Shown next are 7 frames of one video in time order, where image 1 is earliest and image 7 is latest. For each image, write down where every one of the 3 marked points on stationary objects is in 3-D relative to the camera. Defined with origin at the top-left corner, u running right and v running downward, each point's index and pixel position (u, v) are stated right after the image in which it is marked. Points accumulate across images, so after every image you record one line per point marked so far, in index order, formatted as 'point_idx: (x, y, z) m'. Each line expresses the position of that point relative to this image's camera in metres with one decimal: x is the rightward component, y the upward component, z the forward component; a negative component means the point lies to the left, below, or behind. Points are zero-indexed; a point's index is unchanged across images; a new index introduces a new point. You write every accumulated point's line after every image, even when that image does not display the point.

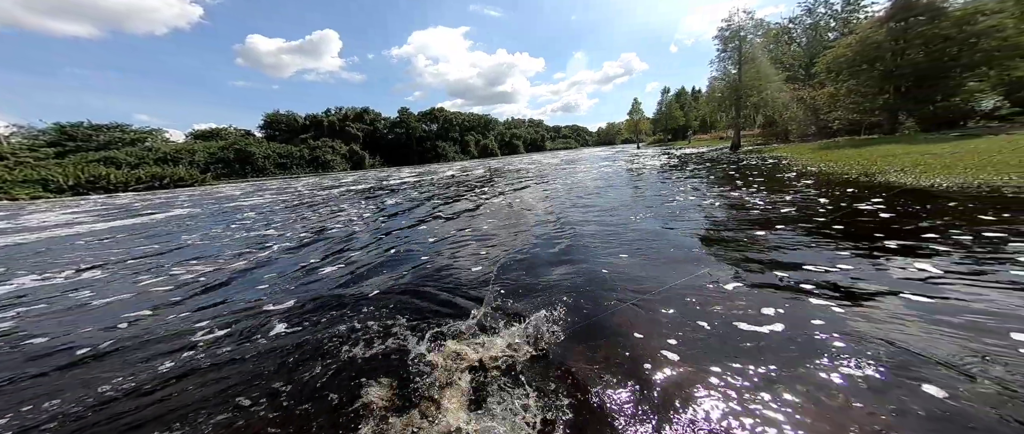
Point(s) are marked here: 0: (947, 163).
0: (+10.8, +1.3, +7.8) m
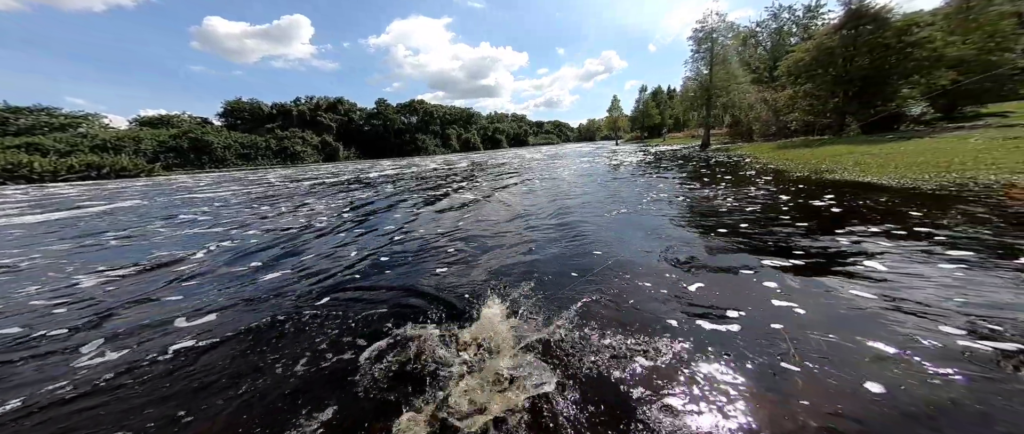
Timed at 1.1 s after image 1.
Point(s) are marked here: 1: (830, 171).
0: (+10.4, +1.5, +8.8) m
1: (+9.3, +1.3, +9.2) m
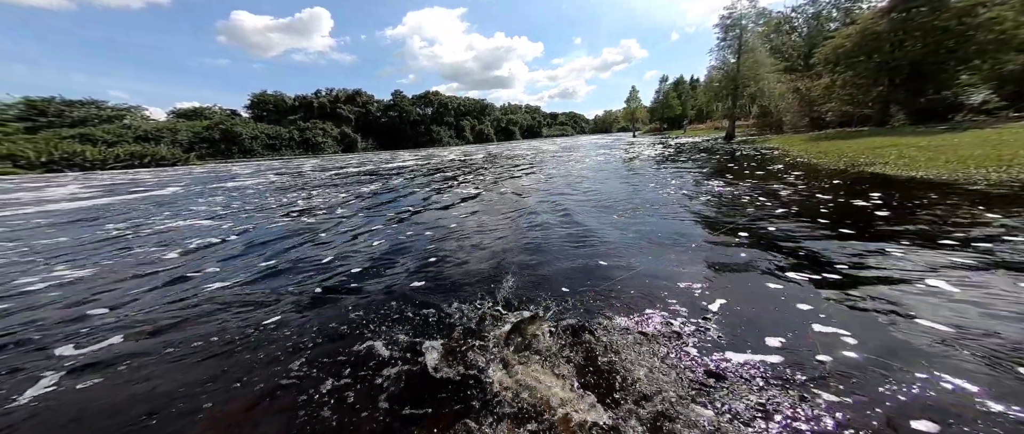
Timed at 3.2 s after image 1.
0: (+10.7, +1.5, +8.0) m
1: (+9.6, +1.4, +8.4) m
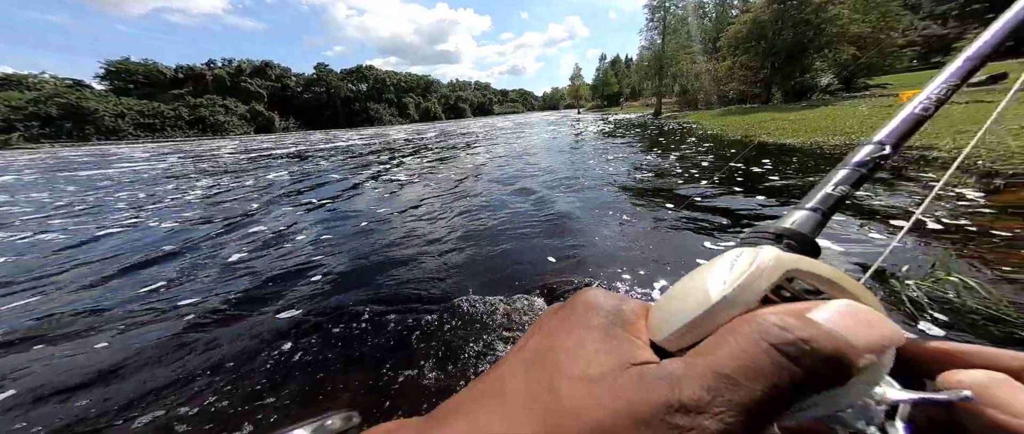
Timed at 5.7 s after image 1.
0: (+9.5, +3.0, +10.4) m
1: (+8.3, +2.8, +10.6) m
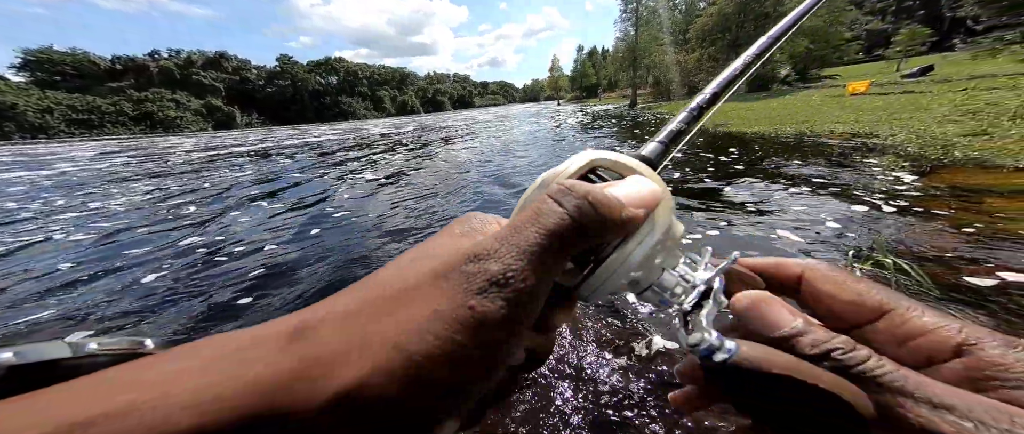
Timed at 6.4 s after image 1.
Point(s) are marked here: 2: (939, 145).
0: (+8.8, +3.6, +11.2) m
1: (+7.7, +3.3, +11.3) m
2: (+10.0, +1.7, +7.3) m
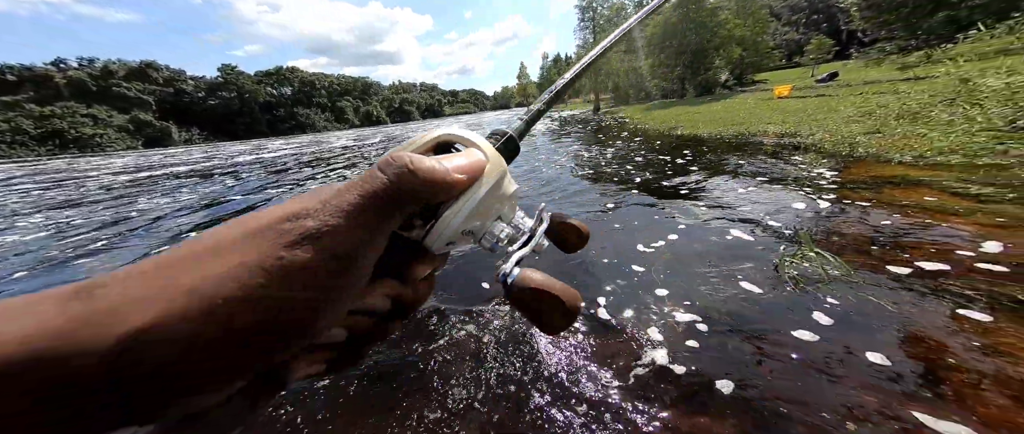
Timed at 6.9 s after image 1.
0: (+7.6, +3.9, +12.4) m
1: (+6.5, +3.6, +12.4) m
2: (+9.4, +2.1, +8.8) m
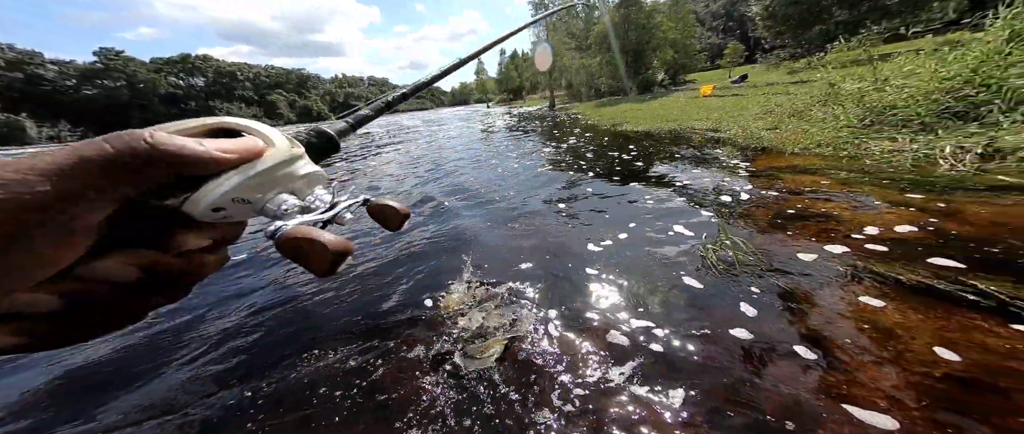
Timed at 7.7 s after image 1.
0: (+5.8, +4.5, +13.6) m
1: (+4.6, +4.1, +13.4) m
2: (+8.3, +2.6, +10.5) m
